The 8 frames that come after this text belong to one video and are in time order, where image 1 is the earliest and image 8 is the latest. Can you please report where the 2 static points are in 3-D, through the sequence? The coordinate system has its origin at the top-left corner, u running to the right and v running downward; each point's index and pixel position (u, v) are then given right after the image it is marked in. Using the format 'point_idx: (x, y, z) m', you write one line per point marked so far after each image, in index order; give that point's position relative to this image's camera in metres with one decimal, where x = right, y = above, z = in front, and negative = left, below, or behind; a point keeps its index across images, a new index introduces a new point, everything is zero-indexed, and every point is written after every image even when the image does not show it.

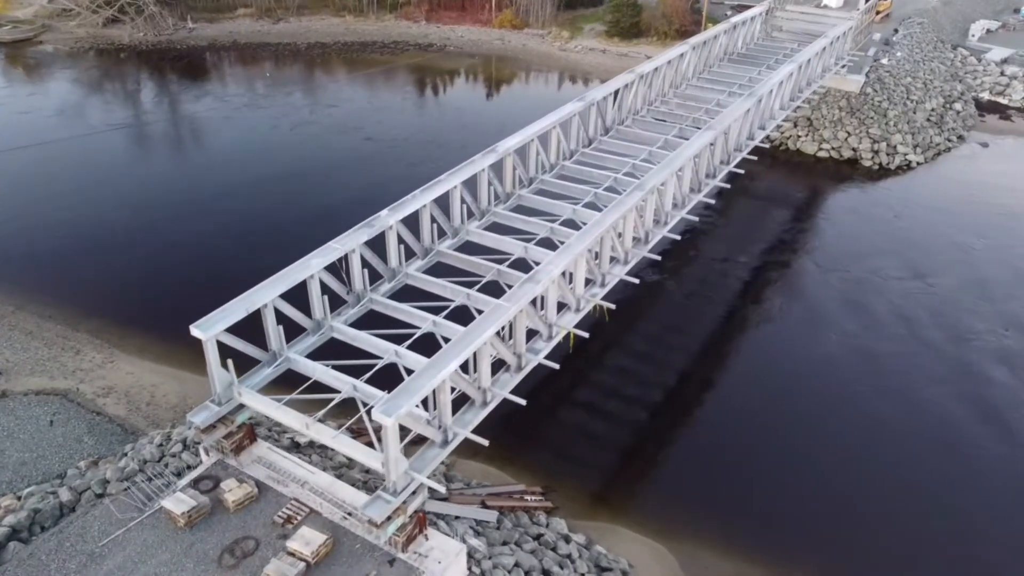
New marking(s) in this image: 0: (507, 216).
0: (0.0, +1.1, +12.5) m
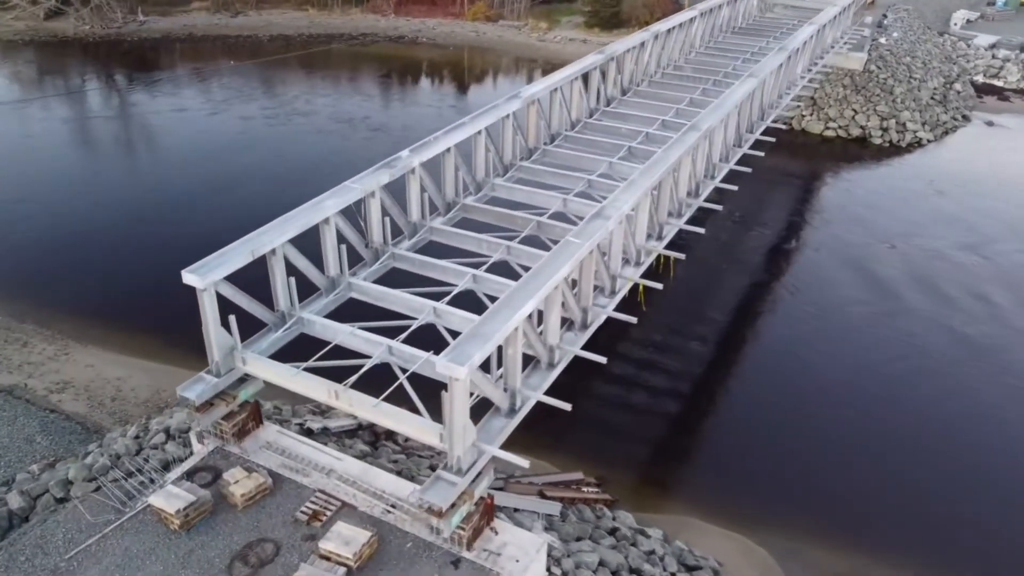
0: (+0.4, +1.6, +10.9) m
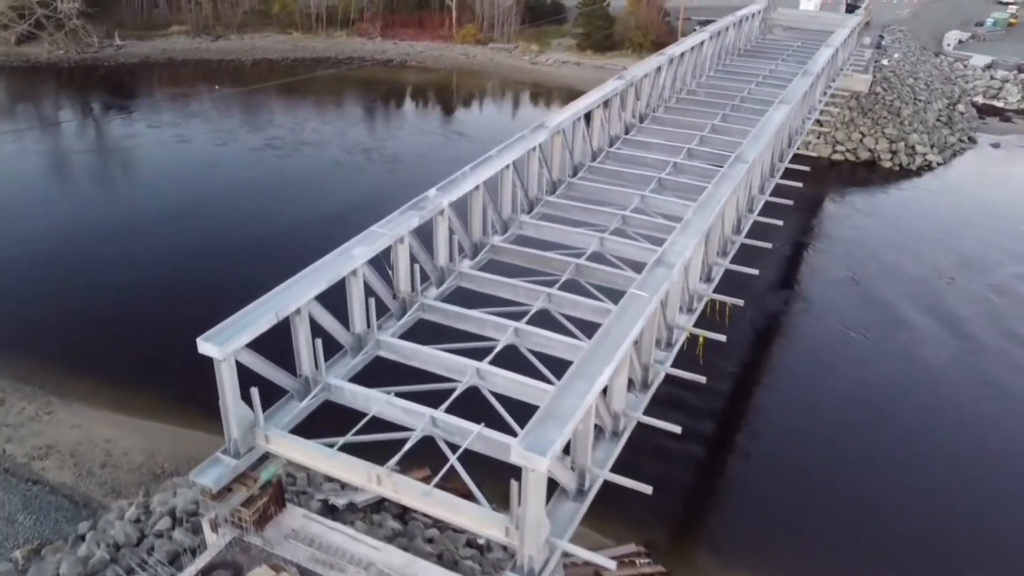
0: (+0.7, +1.0, +10.1) m
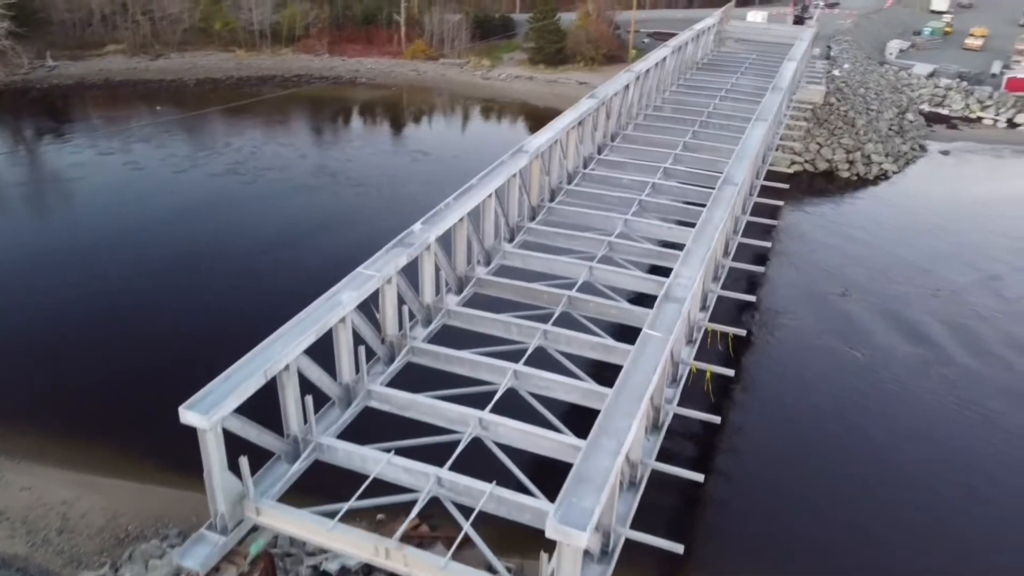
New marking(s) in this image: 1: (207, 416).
0: (+0.5, +0.7, +9.7) m
1: (-1.9, -0.8, +5.1) m
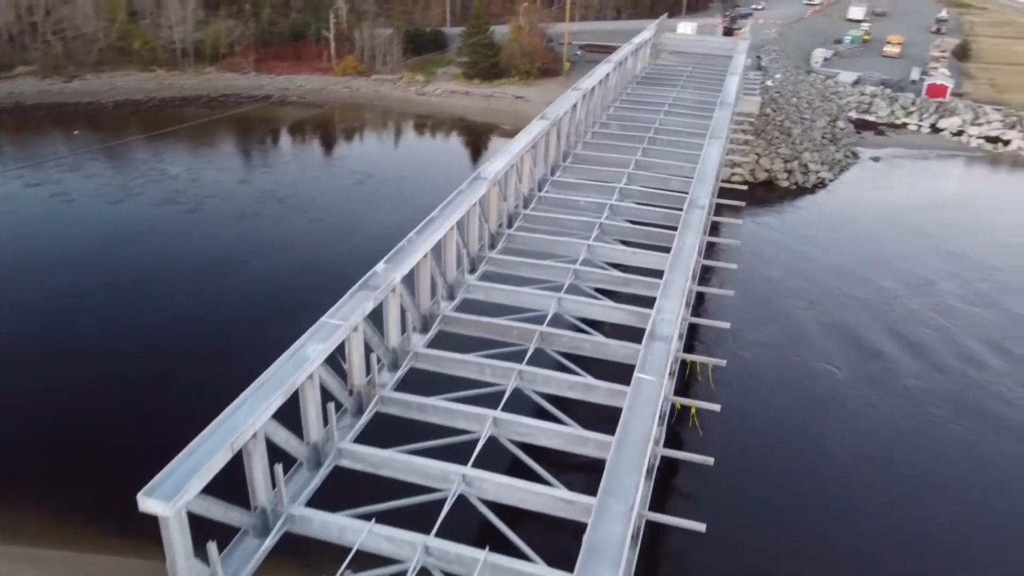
0: (0.0, +0.3, +9.3) m
1: (-1.9, -1.2, +4.5) m
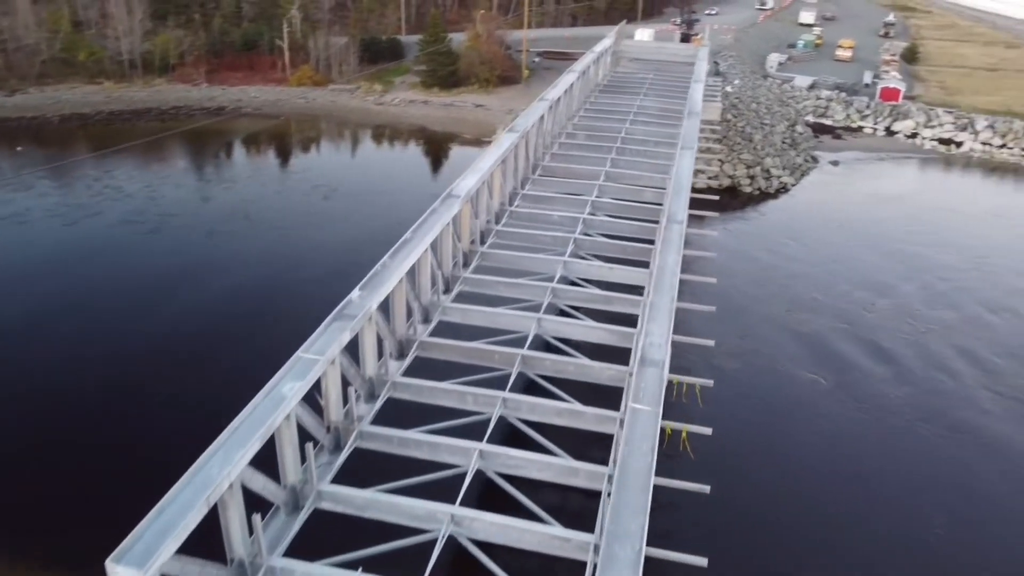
0: (-0.3, +0.1, +9.1) m
1: (-1.9, -1.4, +4.1) m
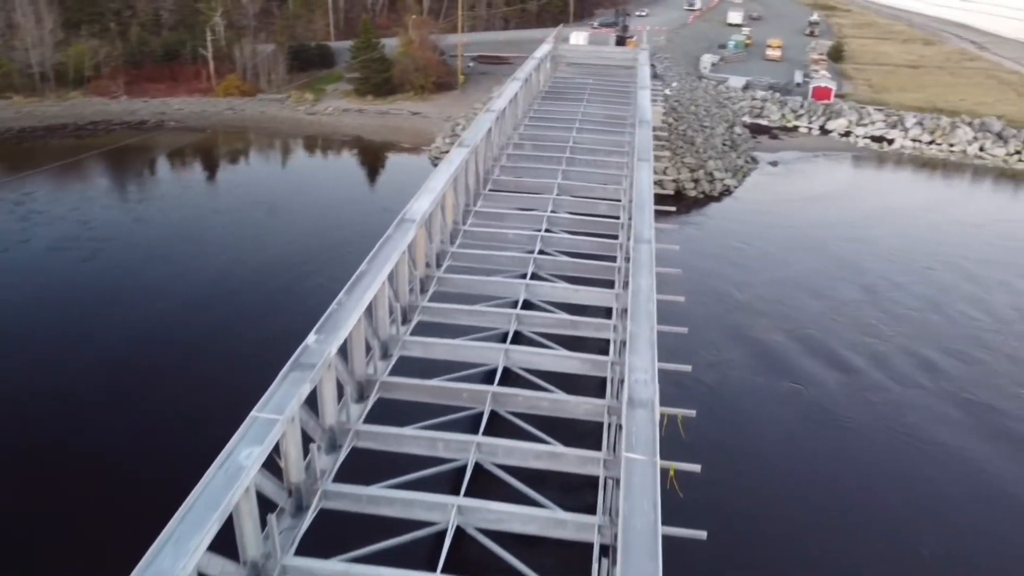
0: (-0.7, -0.2, +8.6) m
1: (-1.9, -1.8, +3.5) m
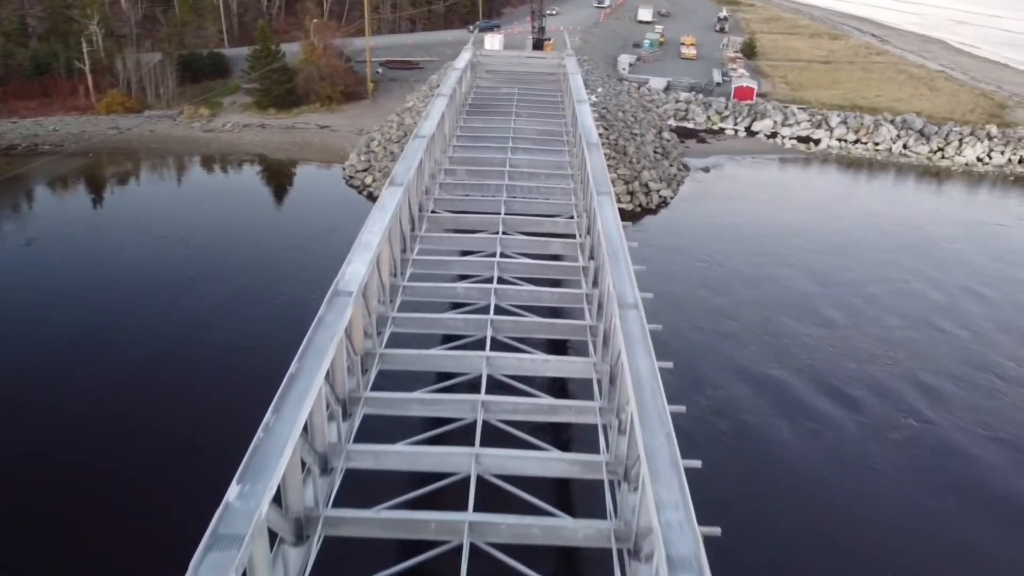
0: (-1.0, -1.0, +7.0) m
1: (-1.5, -2.6, +1.9) m
